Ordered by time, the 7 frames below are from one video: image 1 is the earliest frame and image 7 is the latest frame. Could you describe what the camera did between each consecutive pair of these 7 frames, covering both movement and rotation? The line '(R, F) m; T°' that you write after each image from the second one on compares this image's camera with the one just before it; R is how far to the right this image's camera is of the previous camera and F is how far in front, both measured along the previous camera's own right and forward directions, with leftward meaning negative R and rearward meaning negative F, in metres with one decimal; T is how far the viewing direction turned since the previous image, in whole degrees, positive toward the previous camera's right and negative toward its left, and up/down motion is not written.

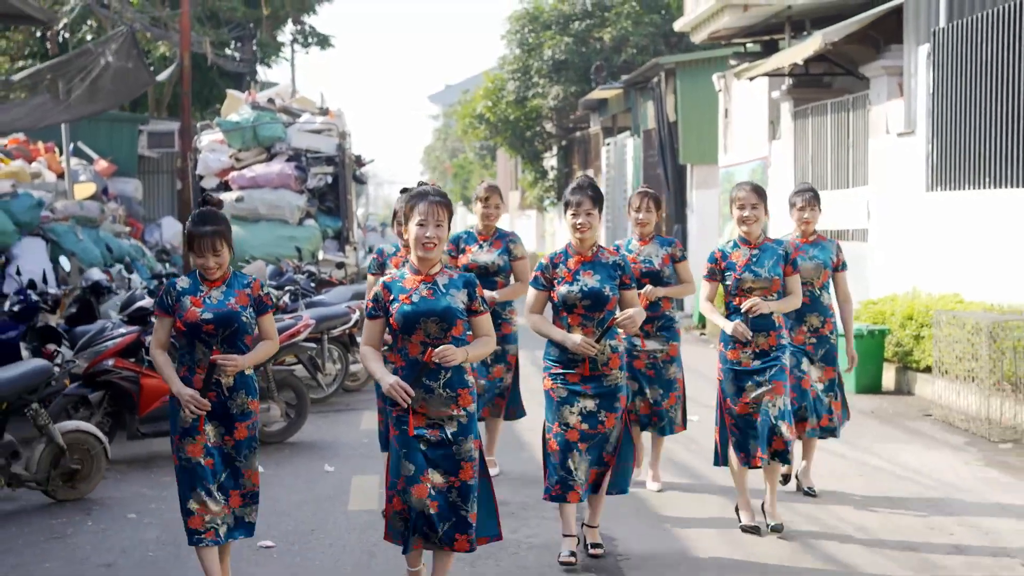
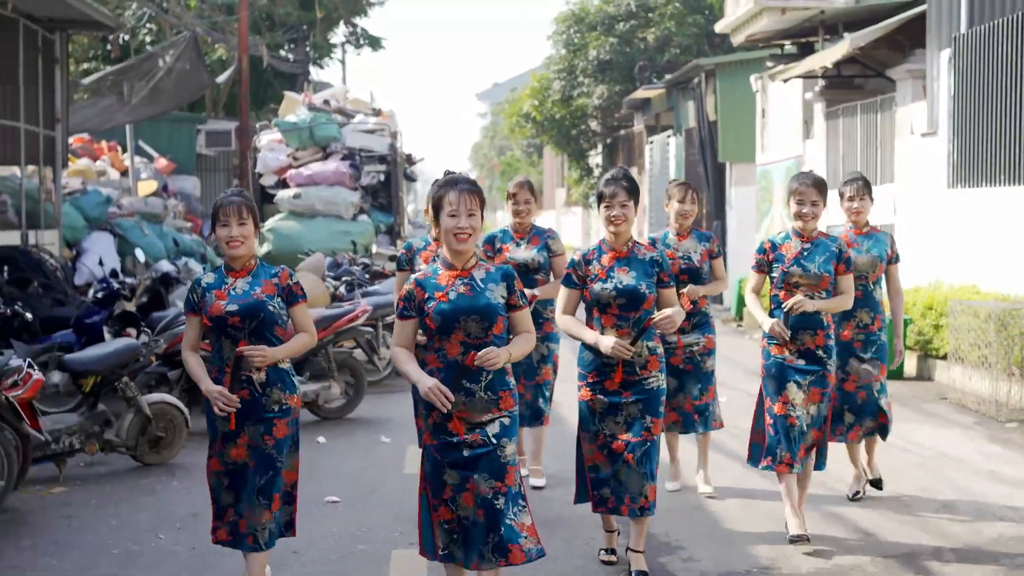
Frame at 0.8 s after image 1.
(0.0, -0.7) m; -2°
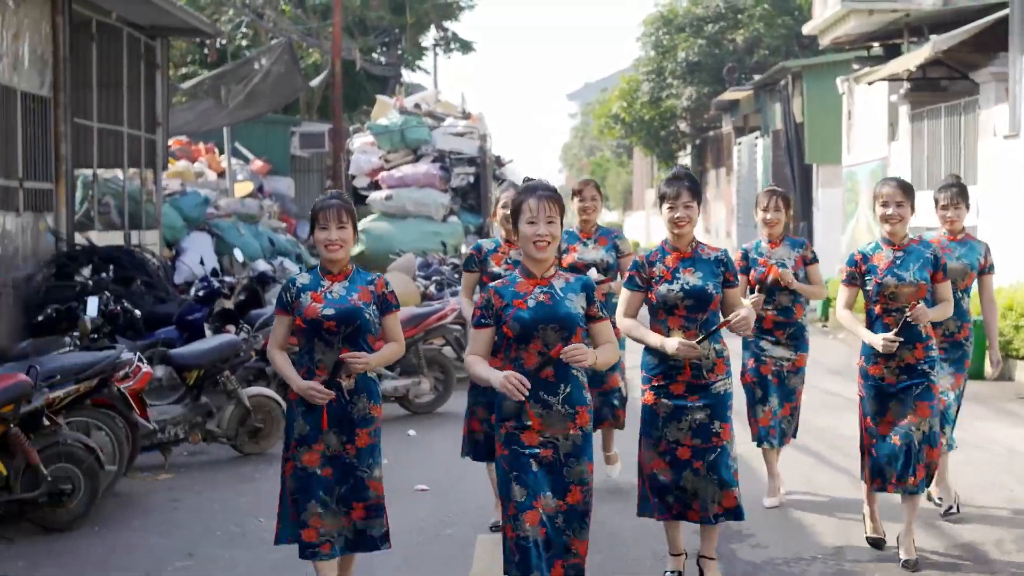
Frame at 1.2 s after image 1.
(0.0, -0.2) m; -4°
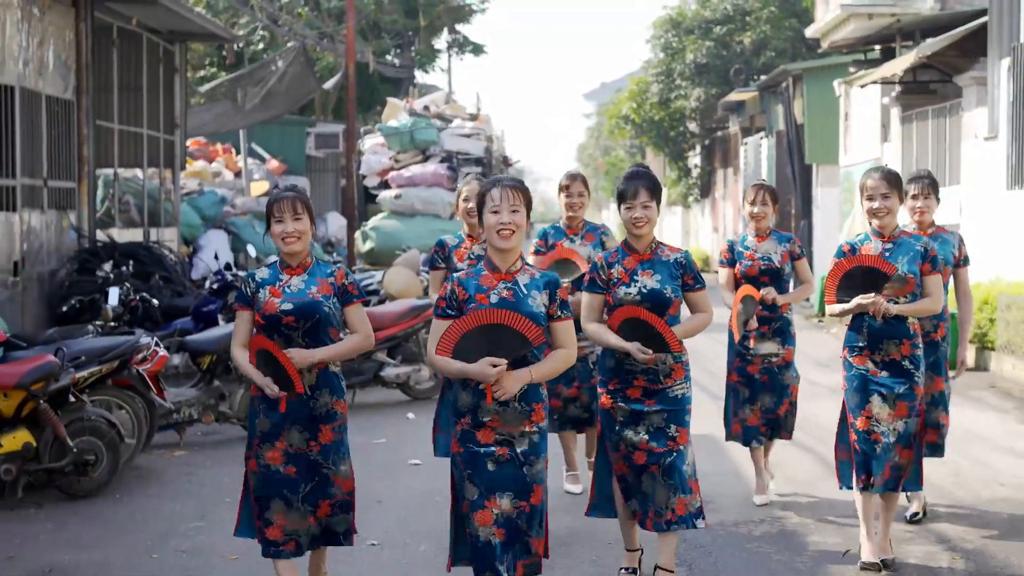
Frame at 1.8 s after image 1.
(+0.2, -0.5) m; -1°
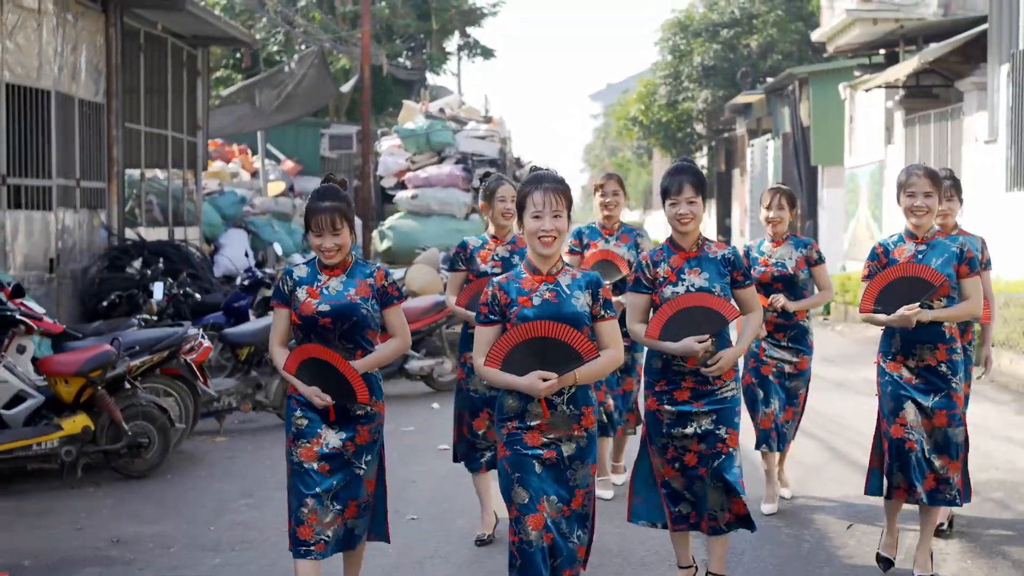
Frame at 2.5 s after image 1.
(-0.1, -0.4) m; 0°
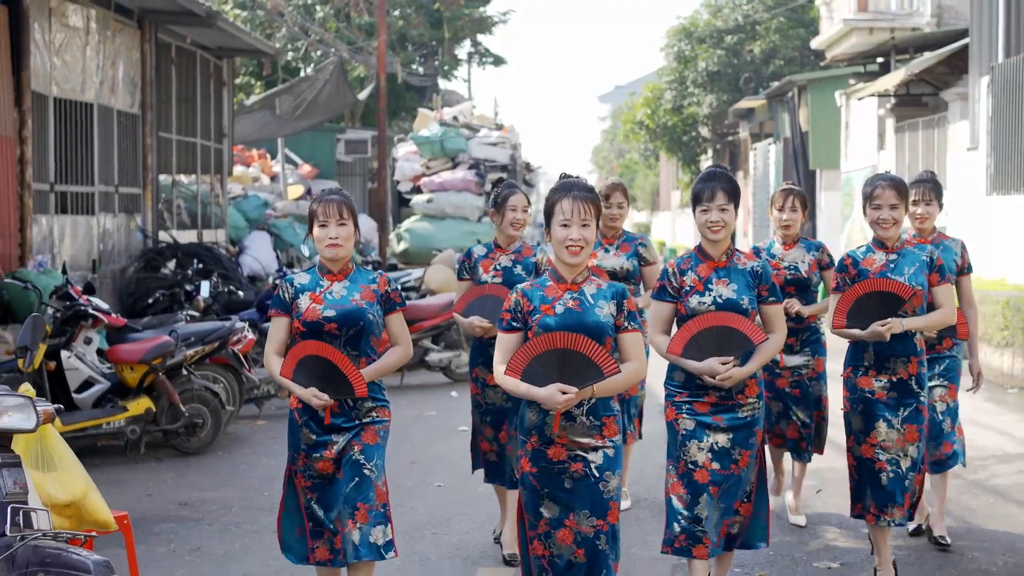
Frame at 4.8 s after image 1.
(0.0, -0.8) m; 0°
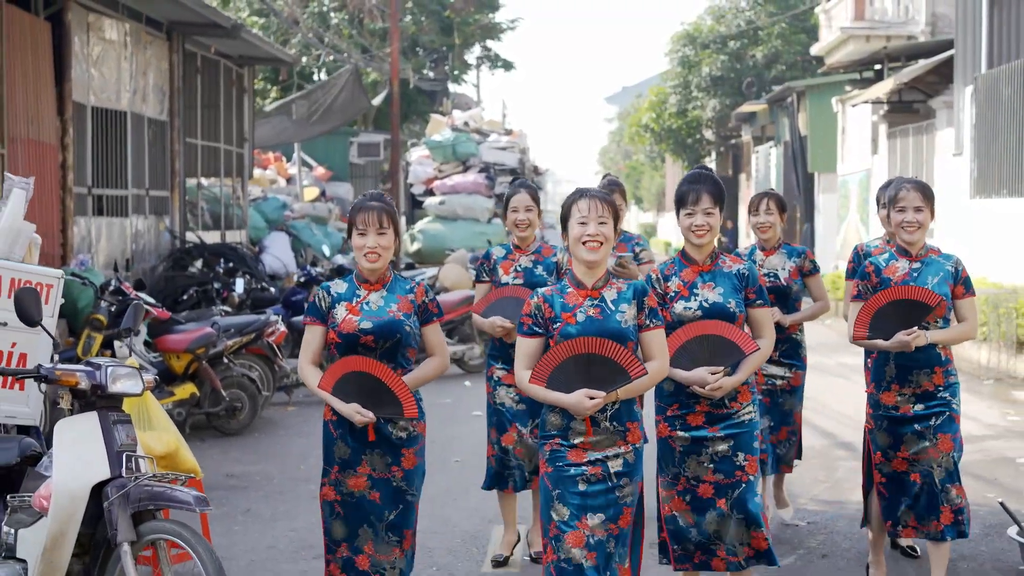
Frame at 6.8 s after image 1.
(0.0, -0.8) m; 0°
